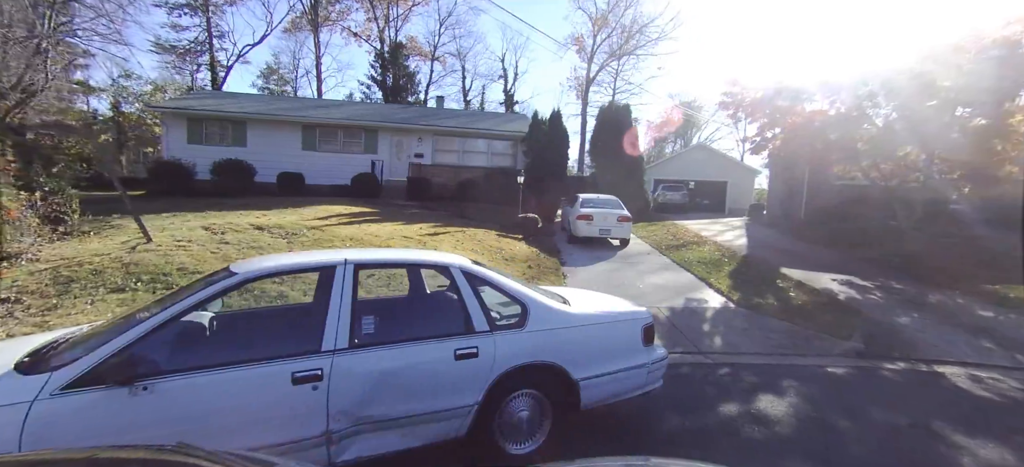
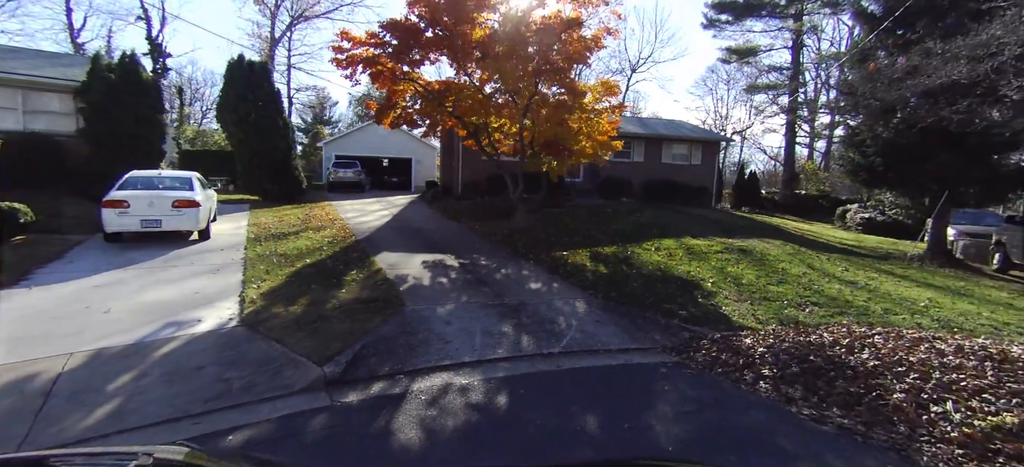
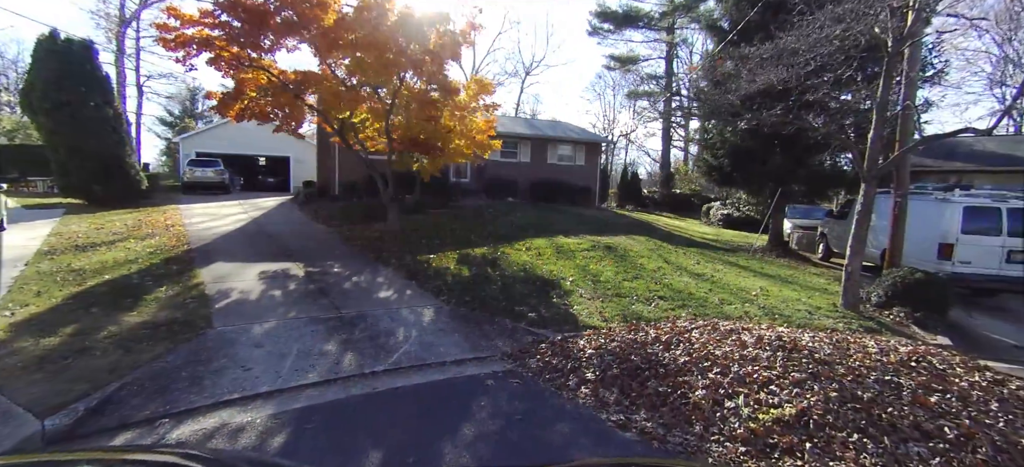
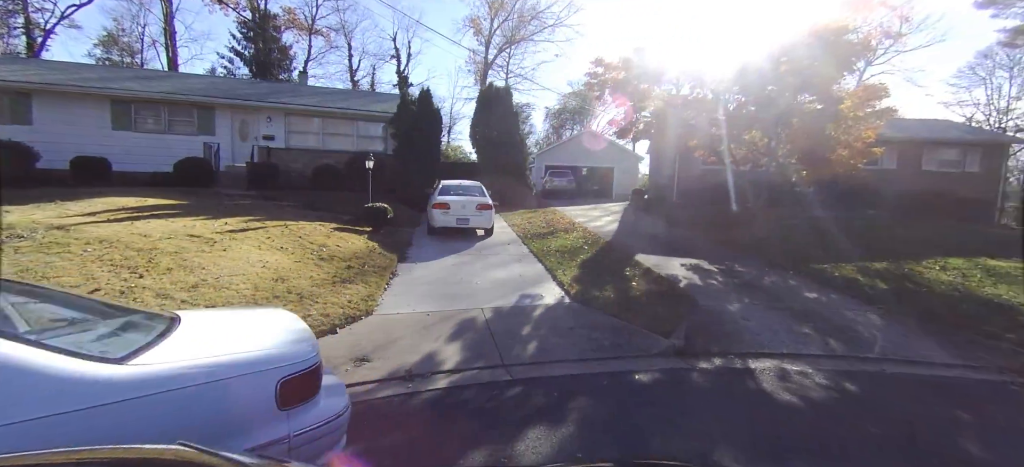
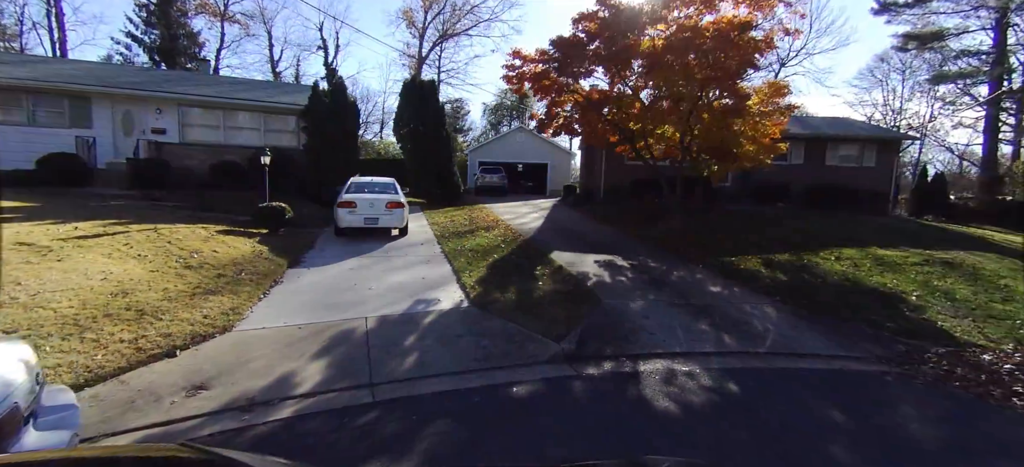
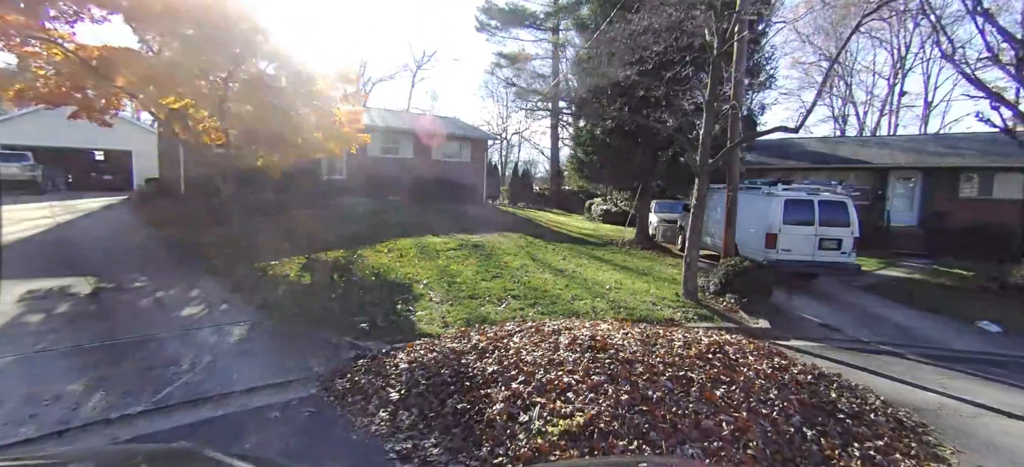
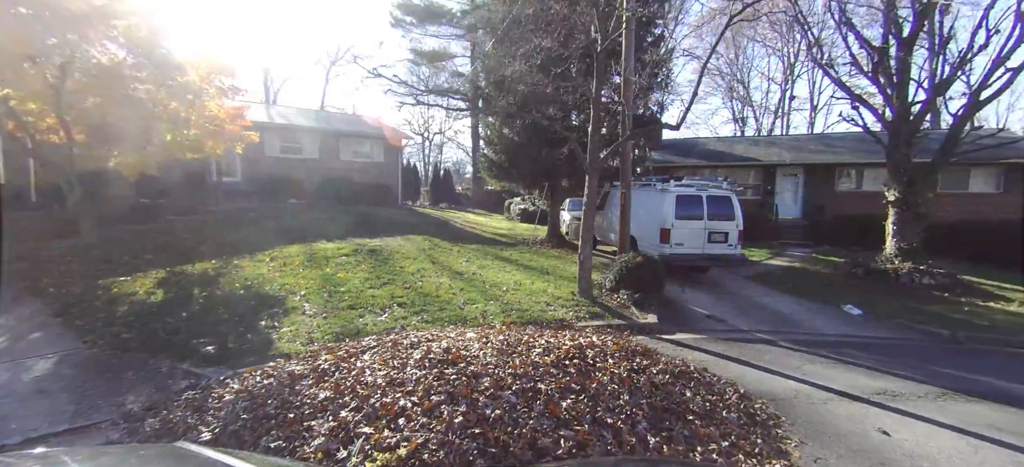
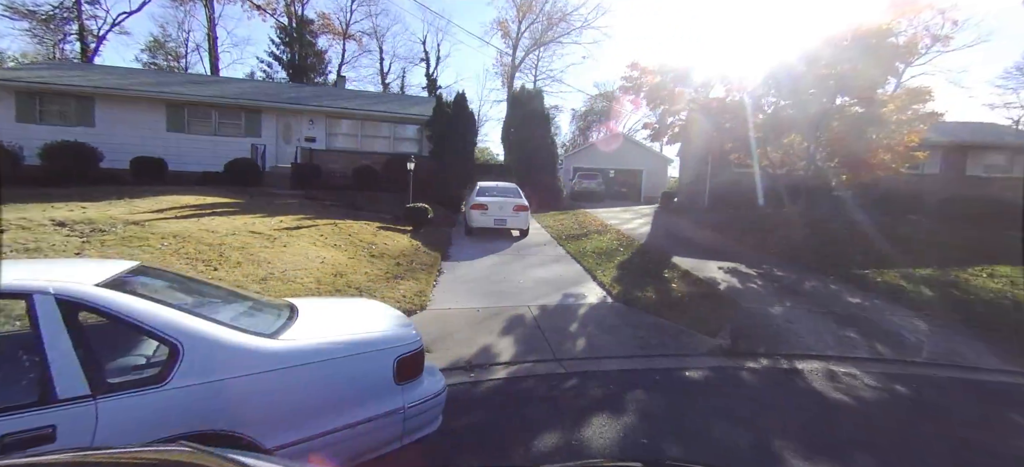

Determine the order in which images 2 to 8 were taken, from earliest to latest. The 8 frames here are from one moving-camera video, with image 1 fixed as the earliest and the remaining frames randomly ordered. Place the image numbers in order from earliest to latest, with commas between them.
8, 4, 5, 2, 3, 6, 7
